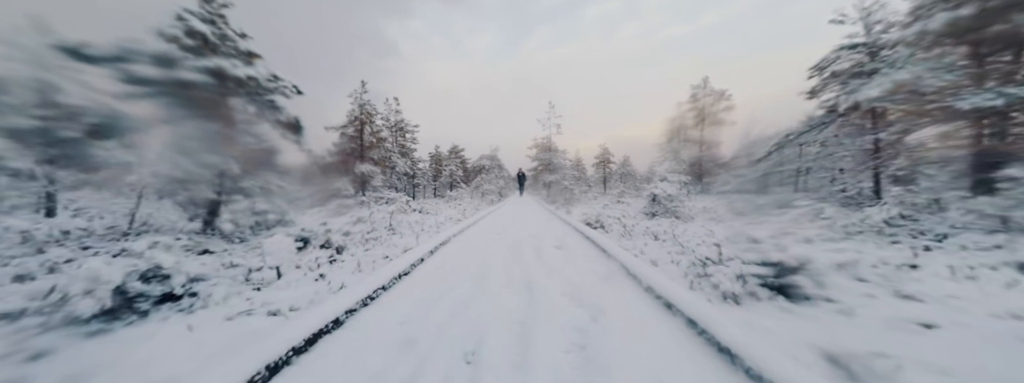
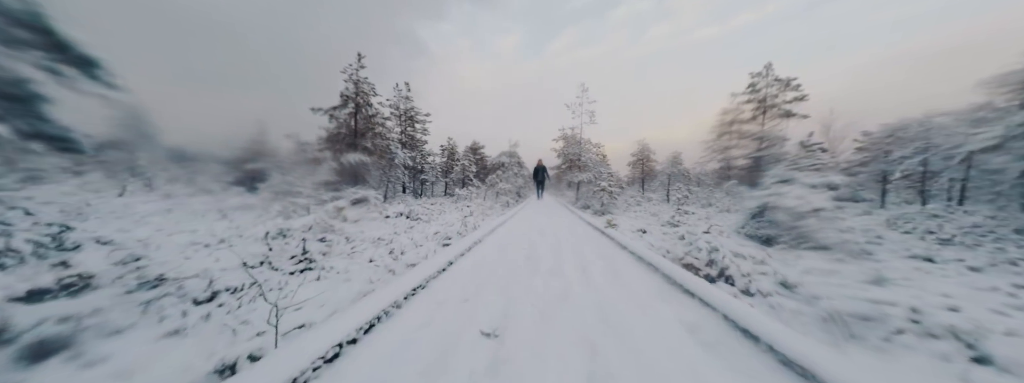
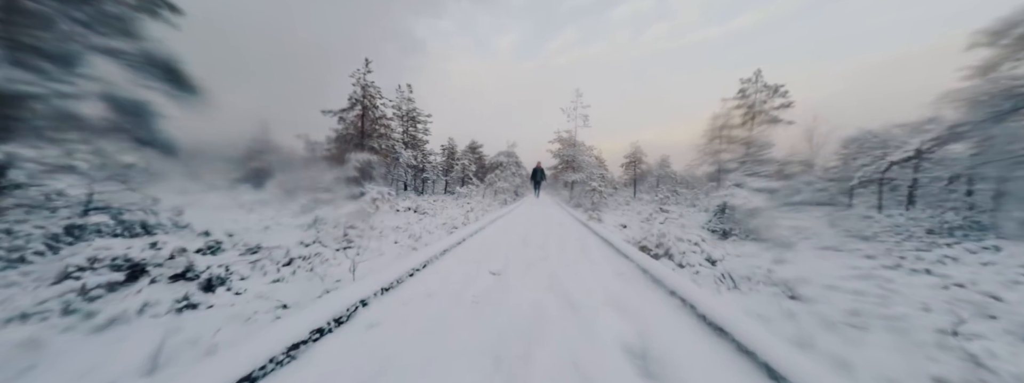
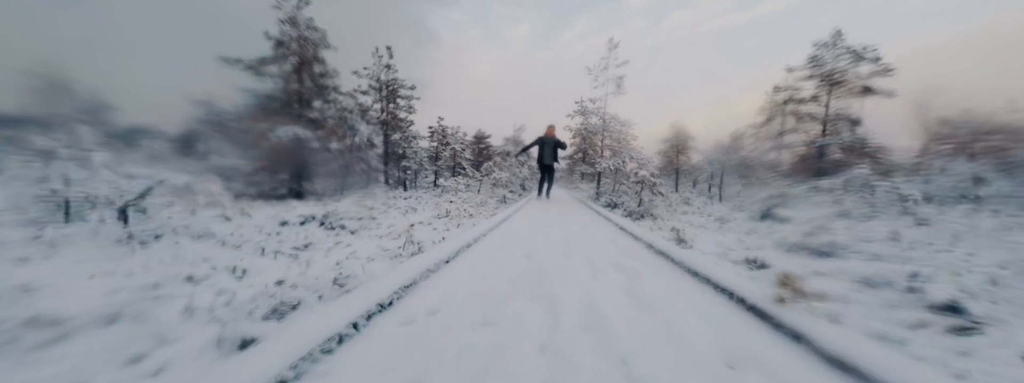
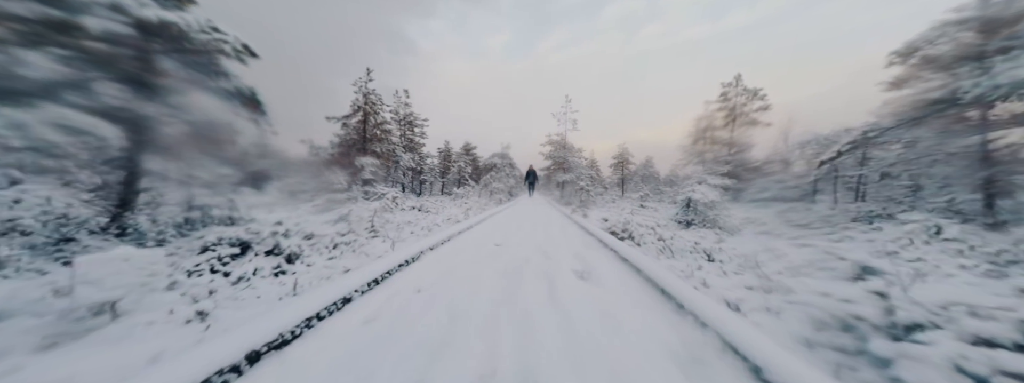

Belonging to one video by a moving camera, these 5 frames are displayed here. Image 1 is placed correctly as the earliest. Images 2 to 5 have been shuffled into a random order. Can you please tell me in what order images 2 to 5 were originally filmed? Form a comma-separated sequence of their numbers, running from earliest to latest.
5, 3, 2, 4
